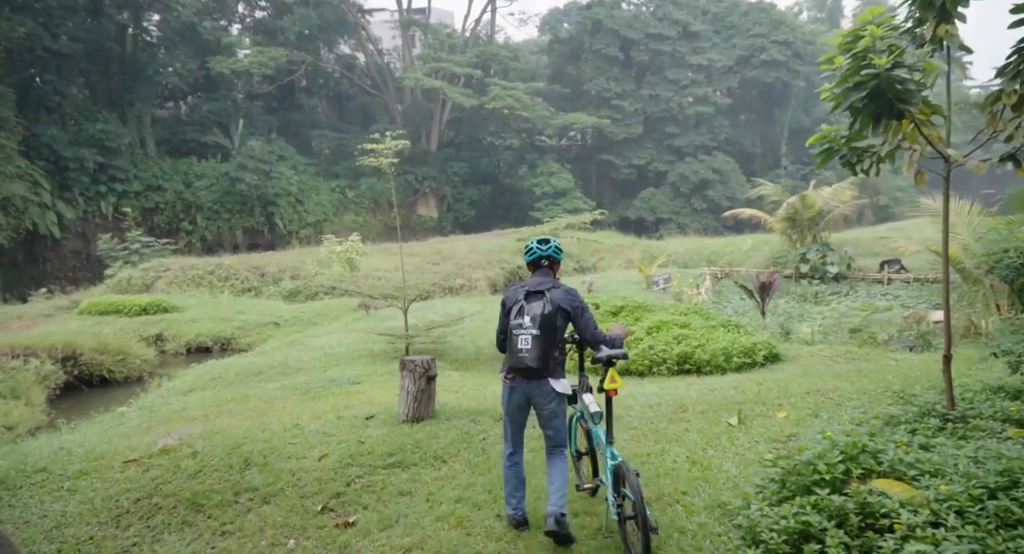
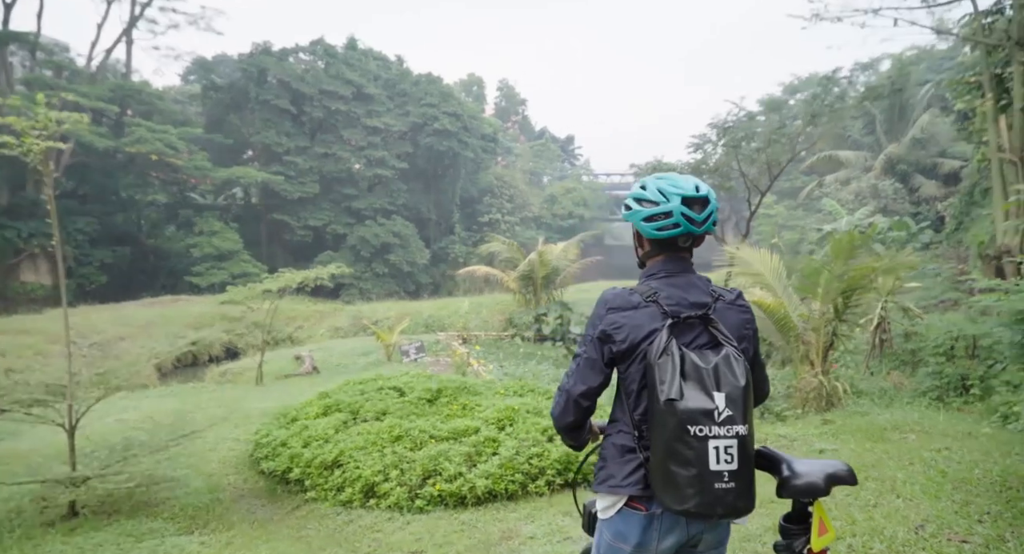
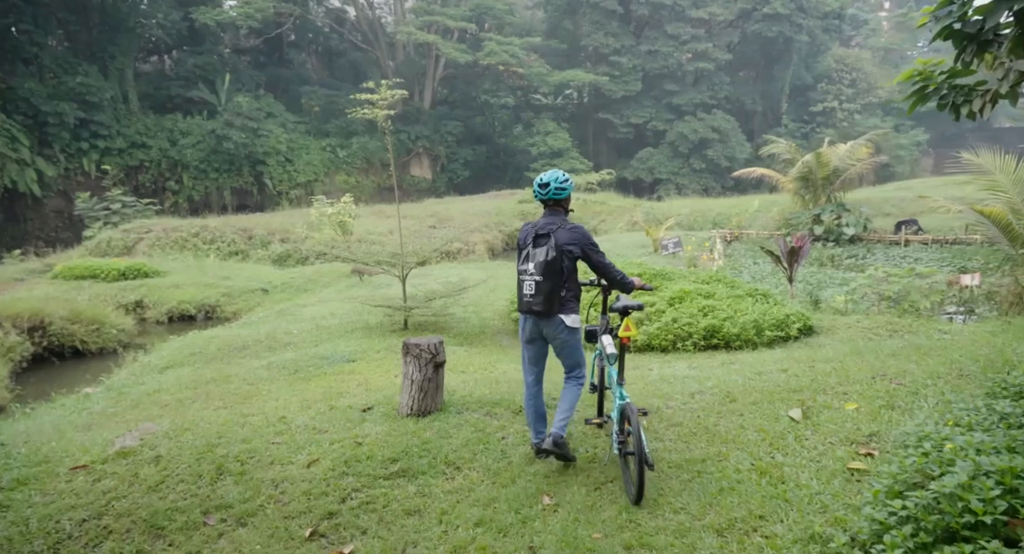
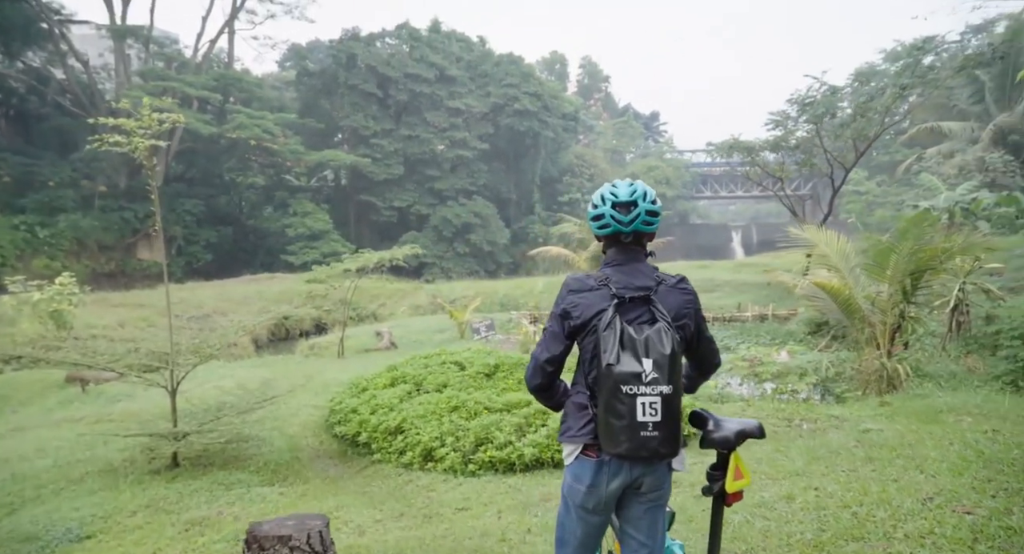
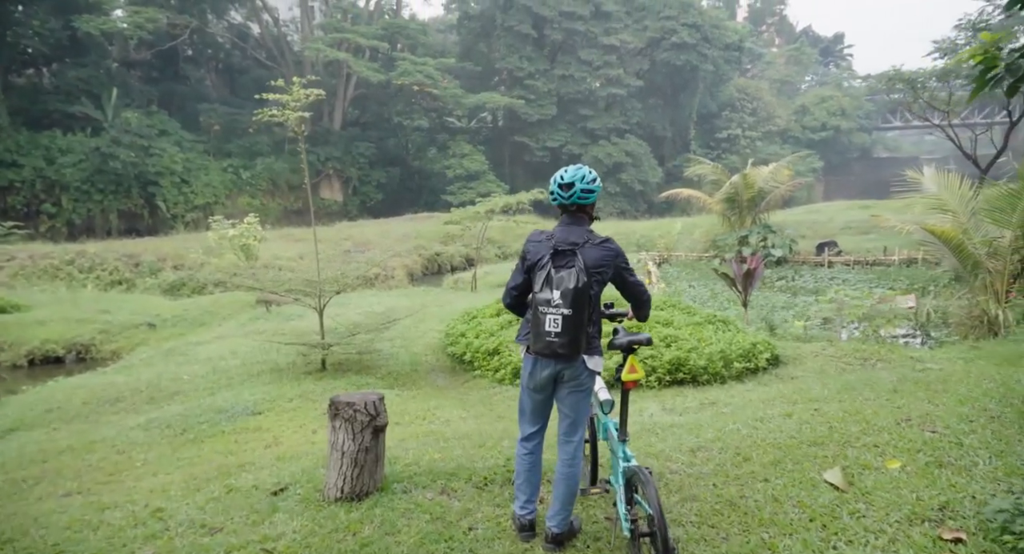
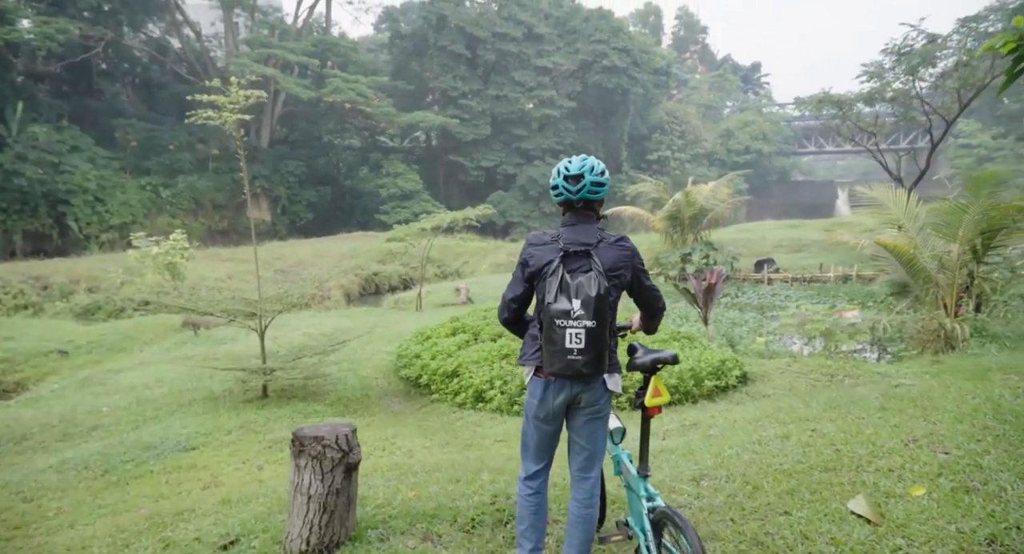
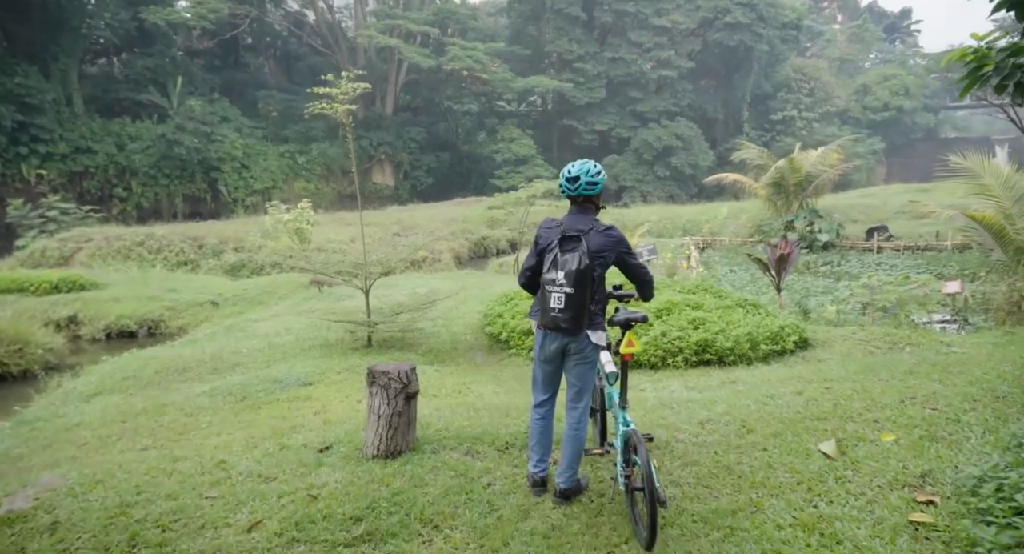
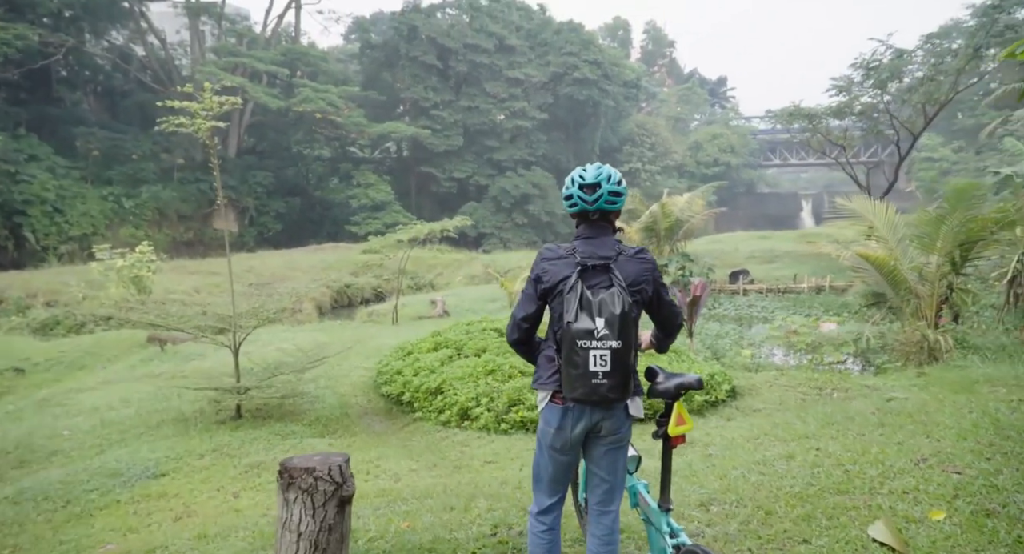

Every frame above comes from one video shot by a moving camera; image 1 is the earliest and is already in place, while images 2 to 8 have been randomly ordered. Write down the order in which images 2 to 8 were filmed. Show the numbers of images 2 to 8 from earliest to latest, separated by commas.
3, 7, 5, 6, 8, 4, 2
